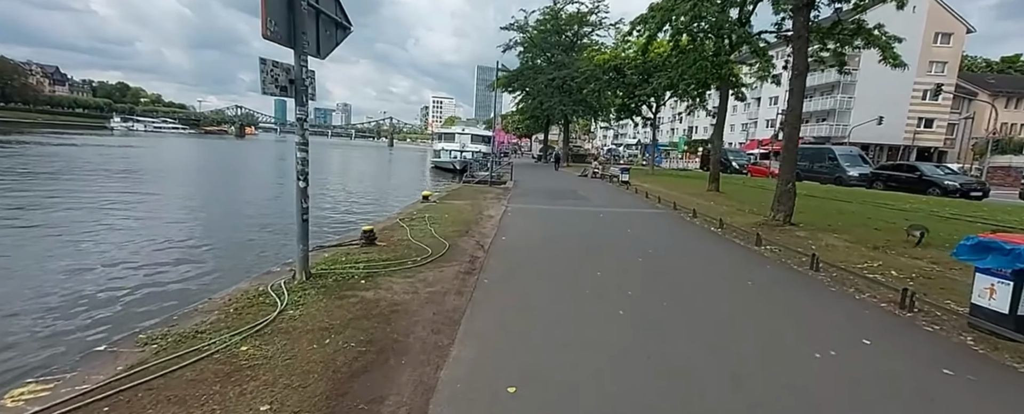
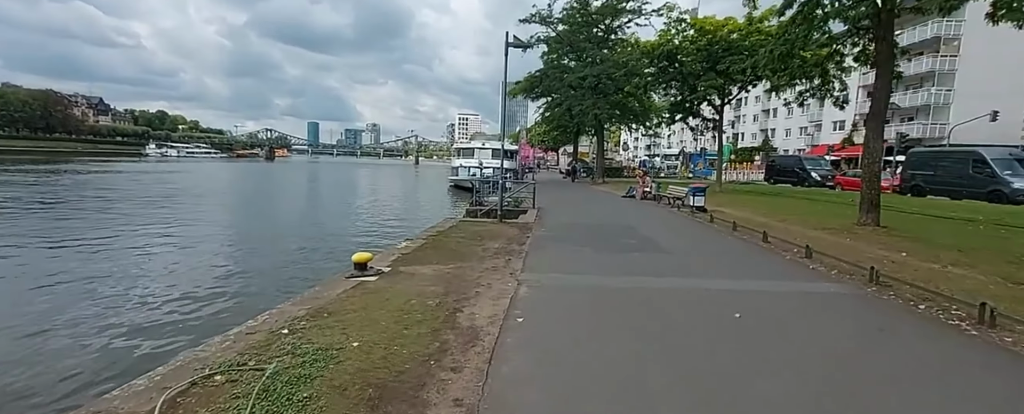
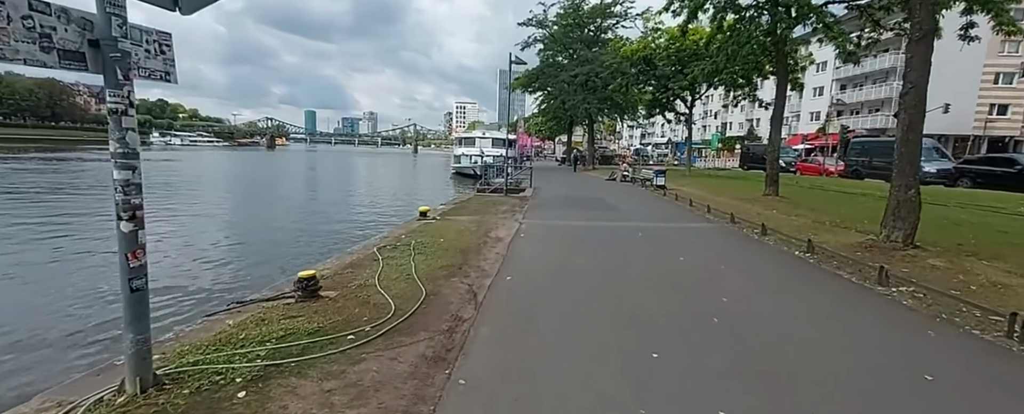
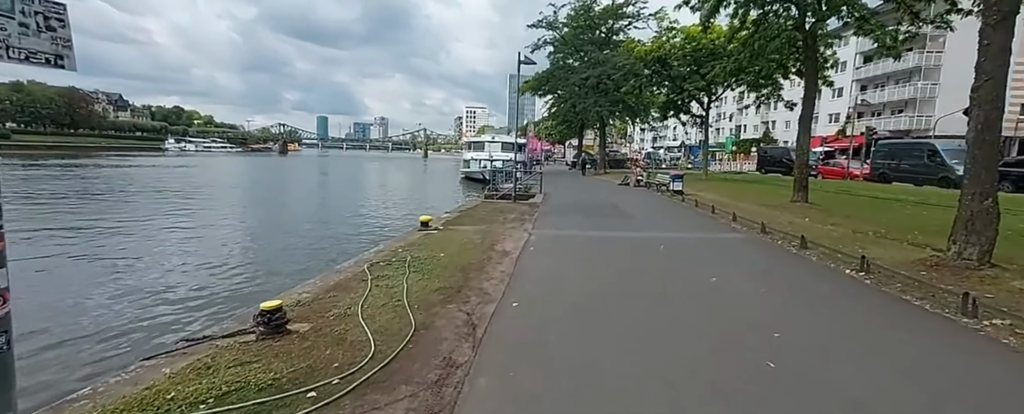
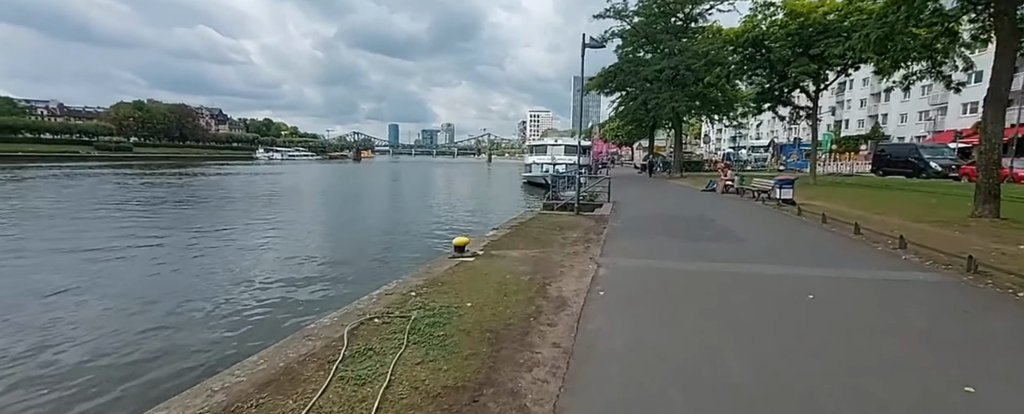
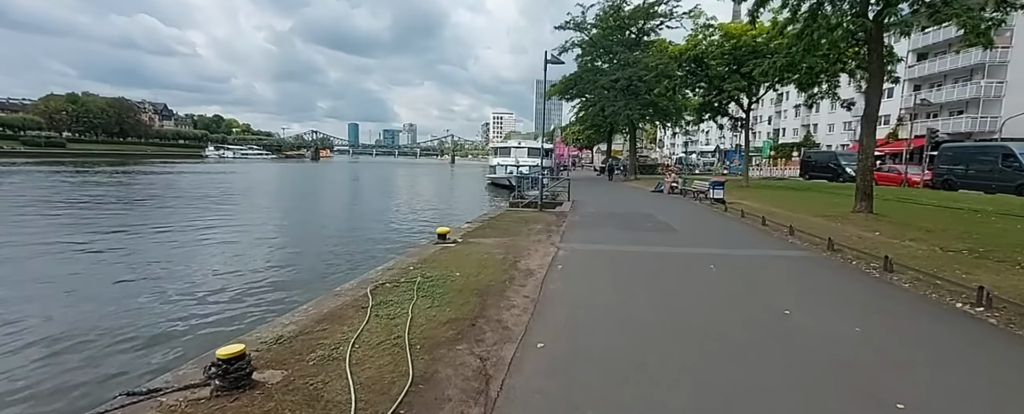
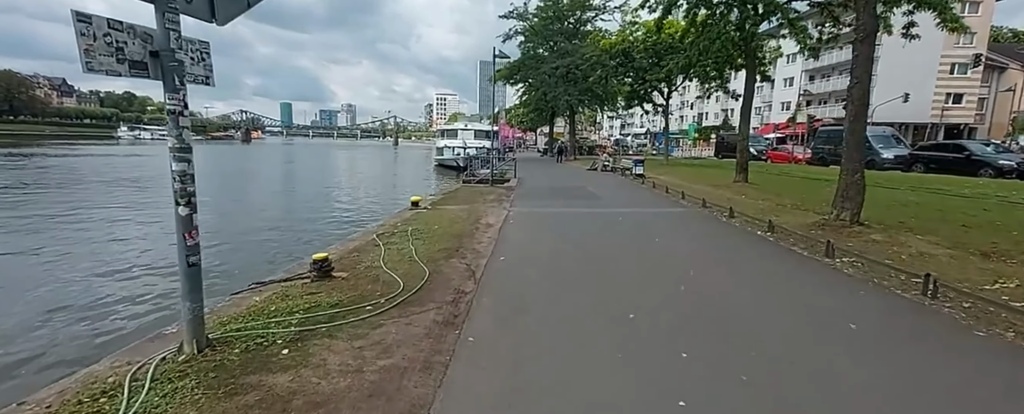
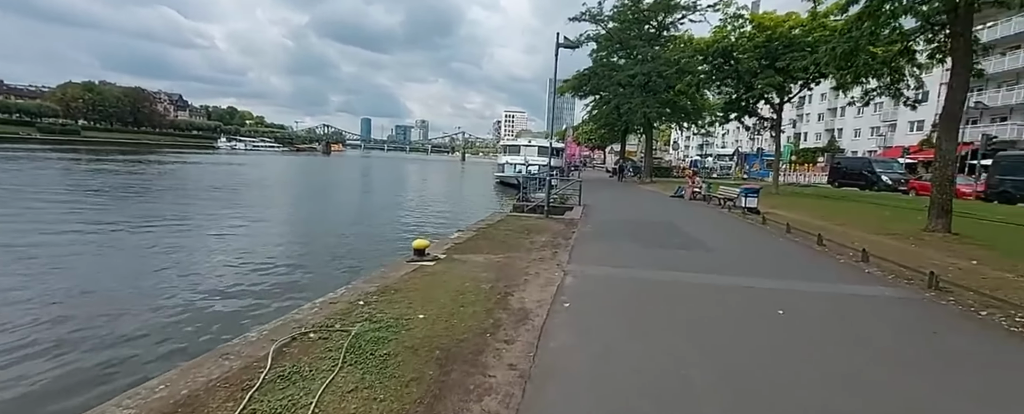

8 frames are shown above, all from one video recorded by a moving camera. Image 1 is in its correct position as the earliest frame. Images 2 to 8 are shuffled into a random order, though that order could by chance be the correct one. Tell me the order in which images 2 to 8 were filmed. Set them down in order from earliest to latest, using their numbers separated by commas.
7, 3, 4, 6, 5, 8, 2
